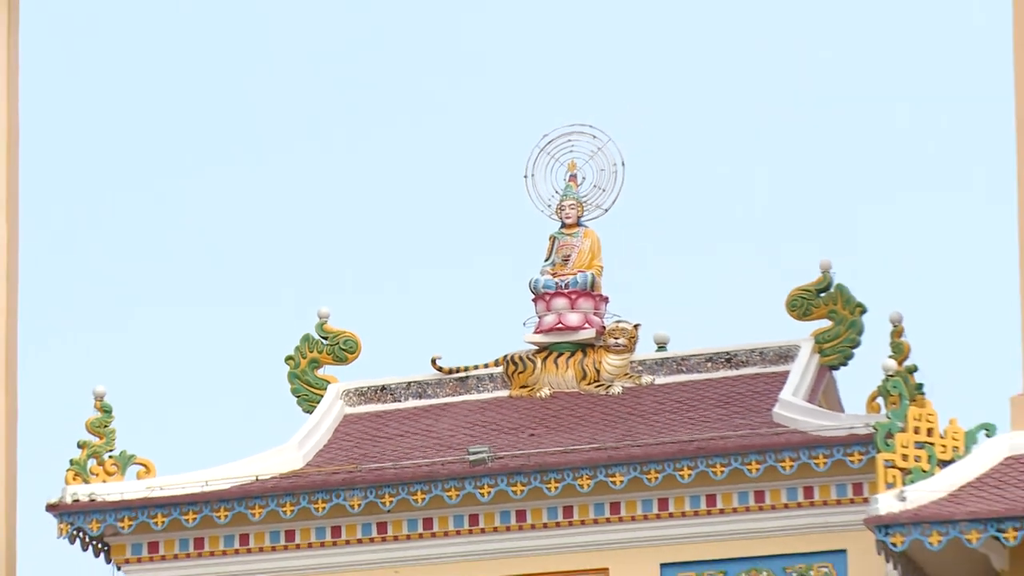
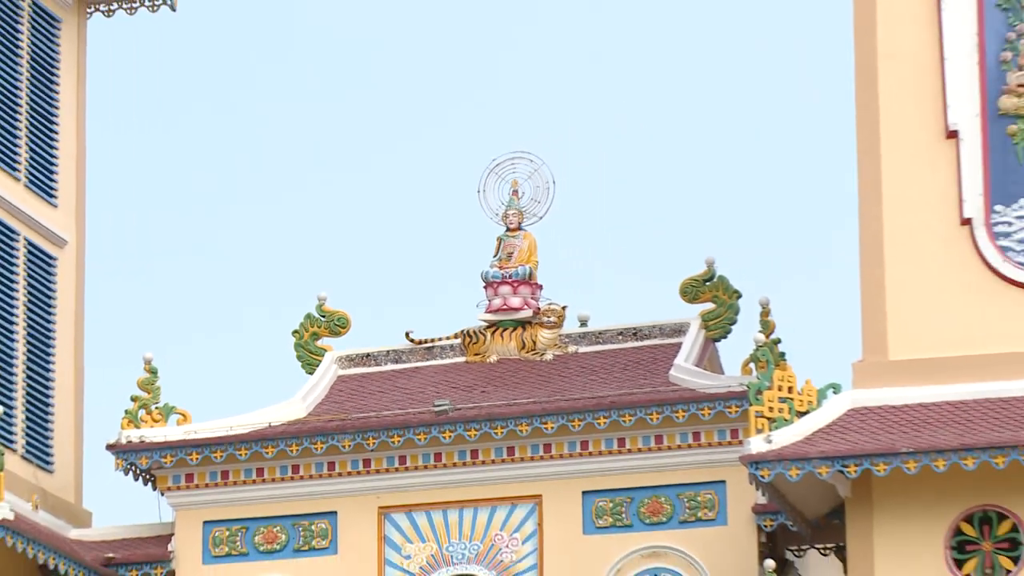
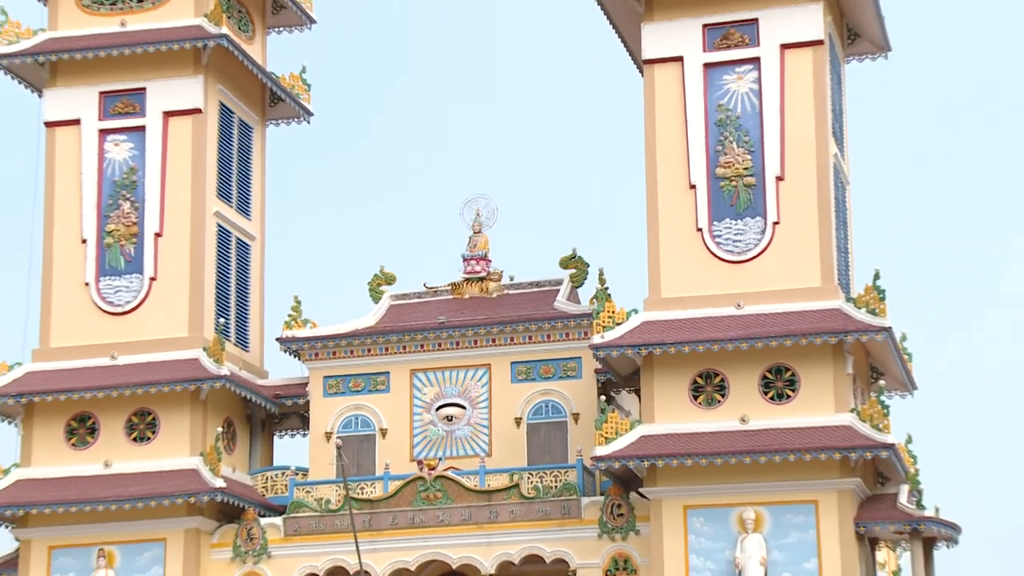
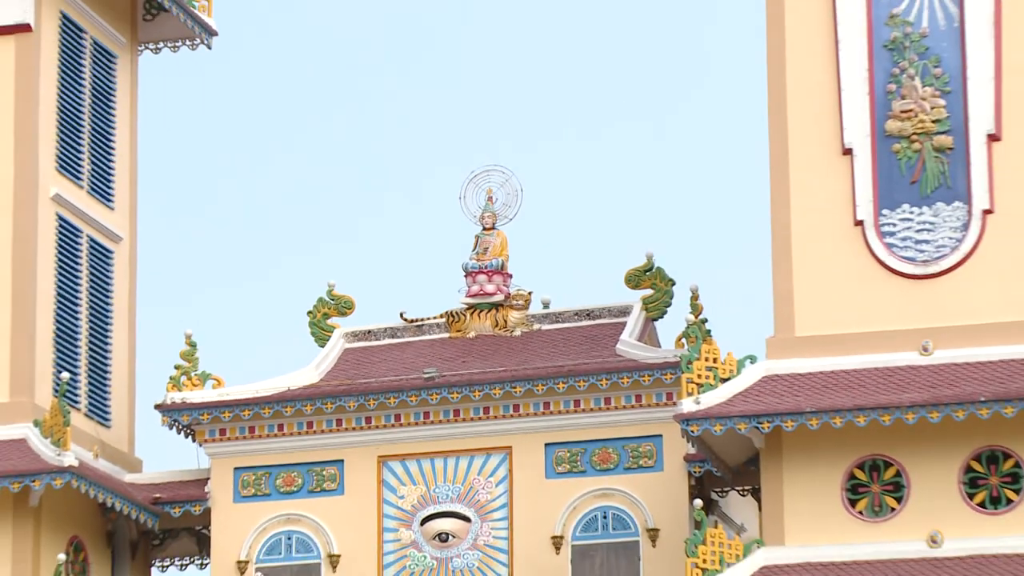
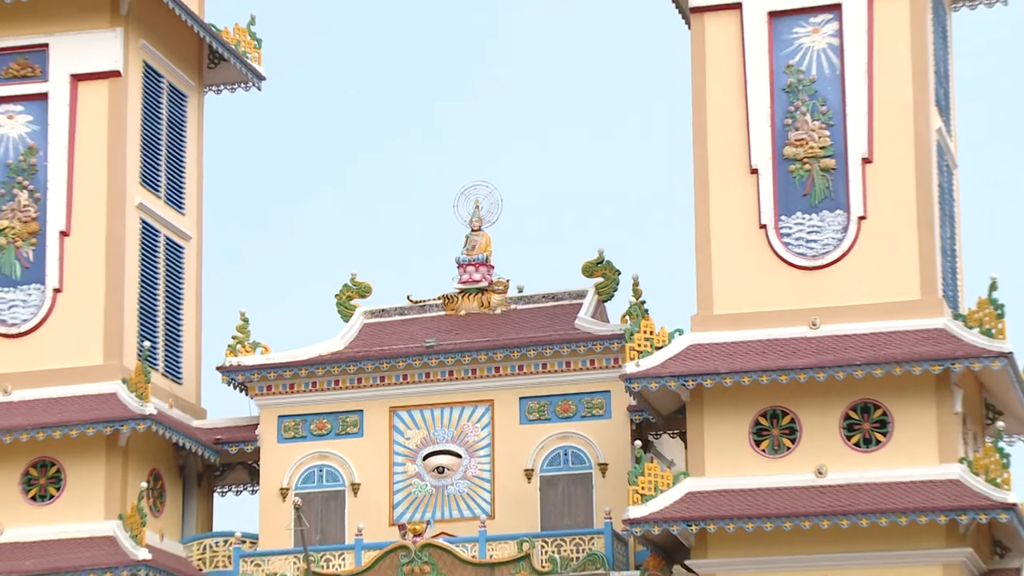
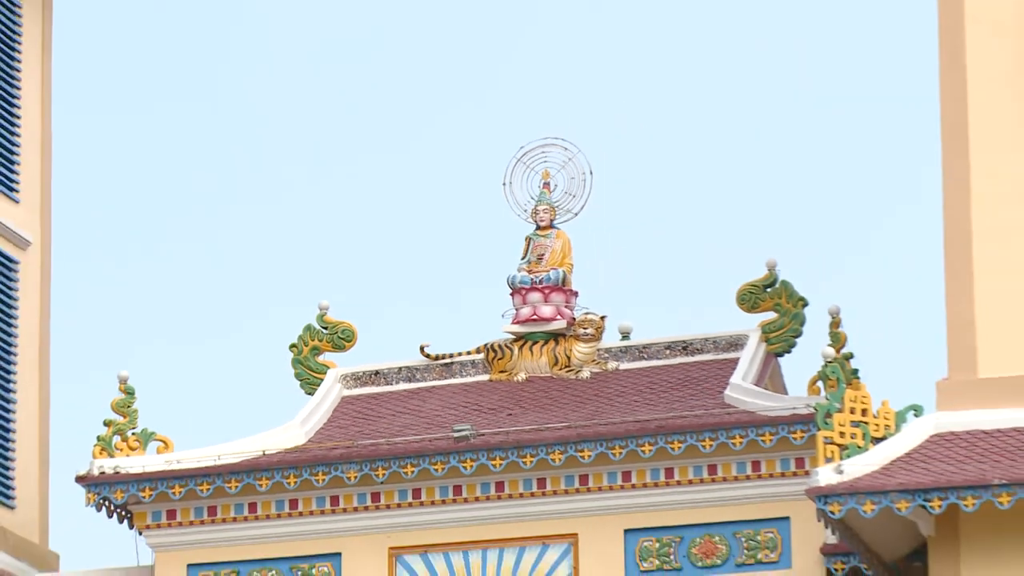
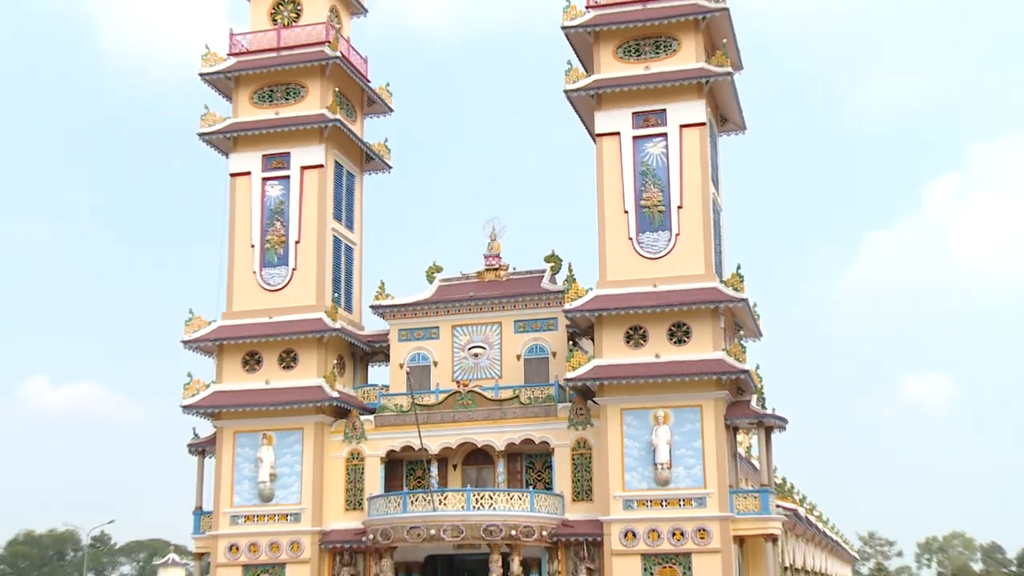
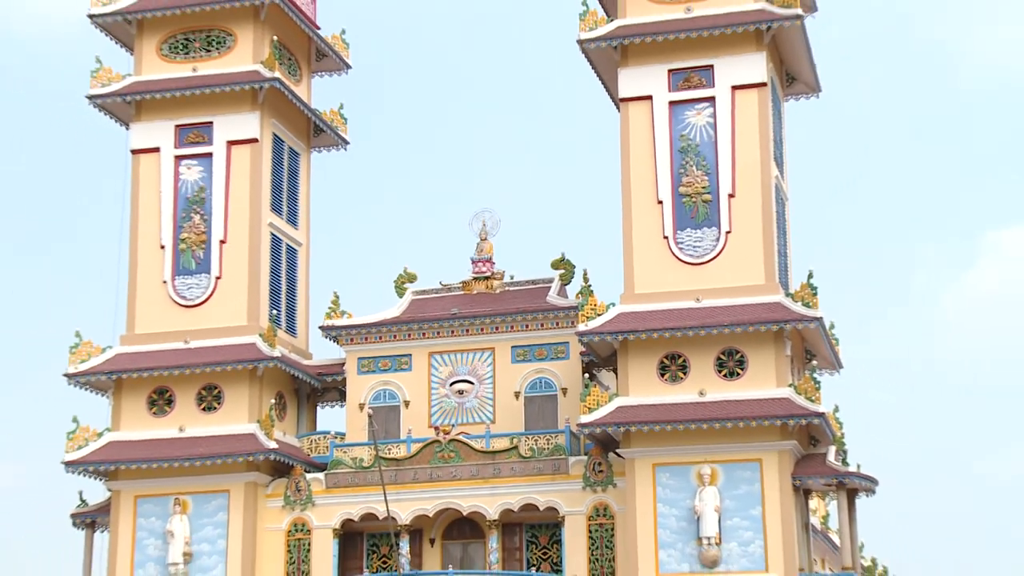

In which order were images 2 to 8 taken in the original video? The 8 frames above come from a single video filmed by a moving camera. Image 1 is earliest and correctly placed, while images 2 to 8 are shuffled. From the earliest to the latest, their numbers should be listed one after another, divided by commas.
6, 2, 4, 5, 3, 8, 7
